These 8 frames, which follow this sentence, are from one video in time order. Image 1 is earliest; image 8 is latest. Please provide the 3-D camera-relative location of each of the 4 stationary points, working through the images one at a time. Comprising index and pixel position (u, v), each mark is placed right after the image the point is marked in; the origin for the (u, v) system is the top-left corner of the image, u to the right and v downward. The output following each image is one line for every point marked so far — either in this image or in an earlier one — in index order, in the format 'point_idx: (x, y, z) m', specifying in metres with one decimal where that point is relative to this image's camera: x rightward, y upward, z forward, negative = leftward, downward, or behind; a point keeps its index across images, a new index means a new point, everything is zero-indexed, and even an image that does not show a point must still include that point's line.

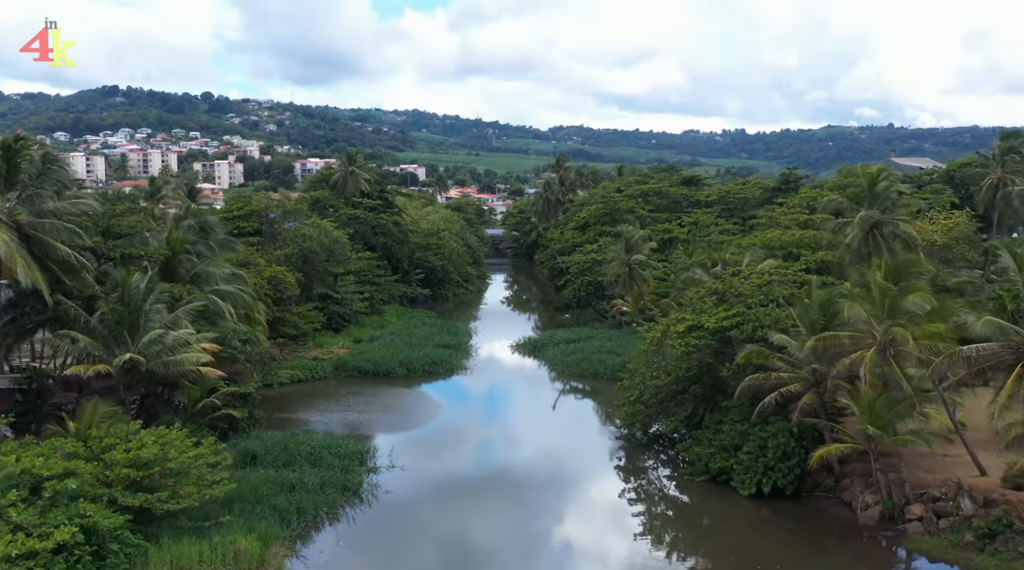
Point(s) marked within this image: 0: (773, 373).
0: (+5.9, -2.0, +19.4) m
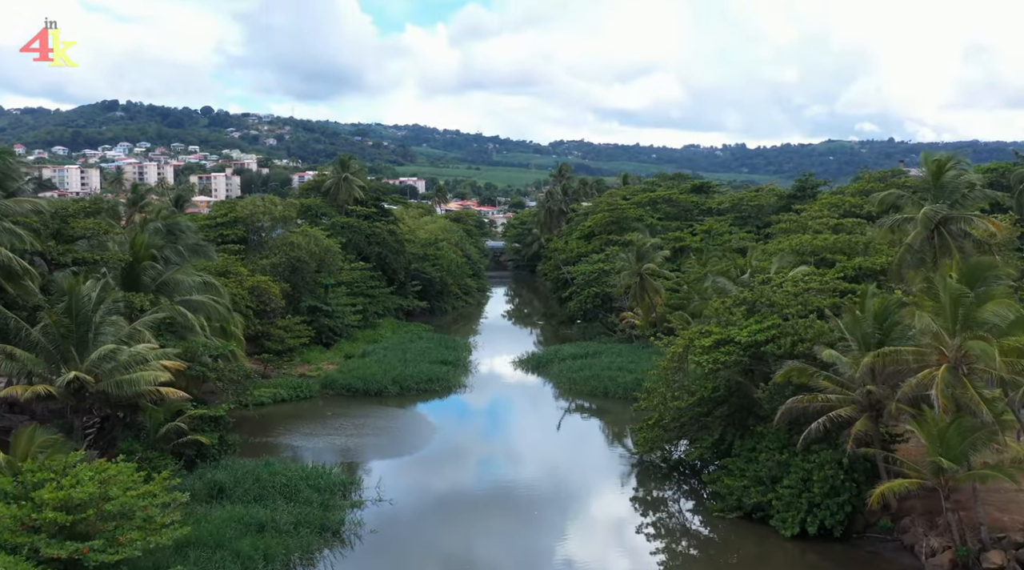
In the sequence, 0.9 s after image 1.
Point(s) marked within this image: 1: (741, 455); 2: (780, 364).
0: (+5.9, -2.1, +16.7) m
1: (+5.0, -3.7, +18.9) m
2: (+5.7, -1.7, +18.4) m
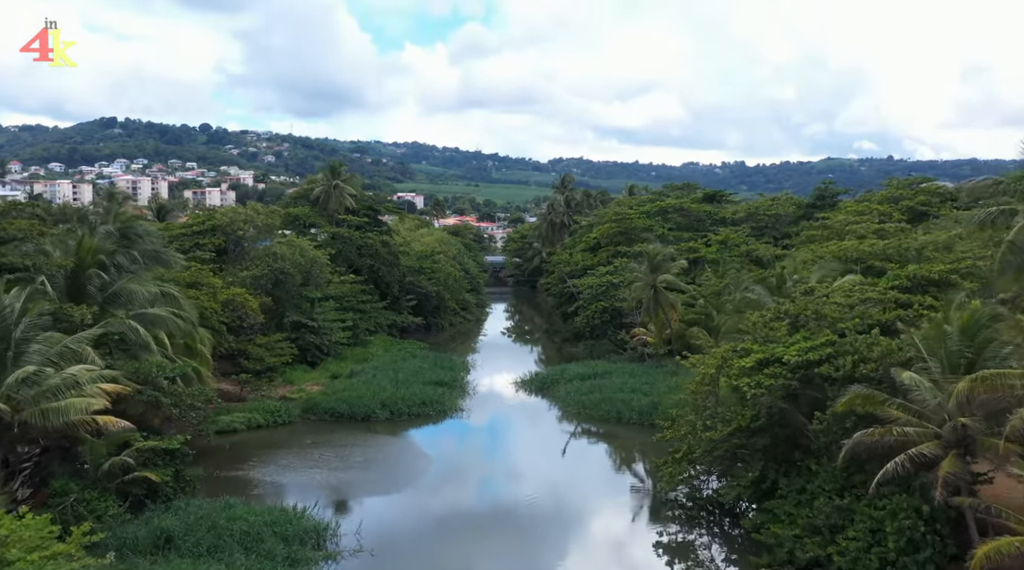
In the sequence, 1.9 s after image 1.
0: (+6.0, -2.2, +13.6) m
1: (+5.1, -3.9, +15.9) m
2: (+5.8, -1.9, +15.4) m
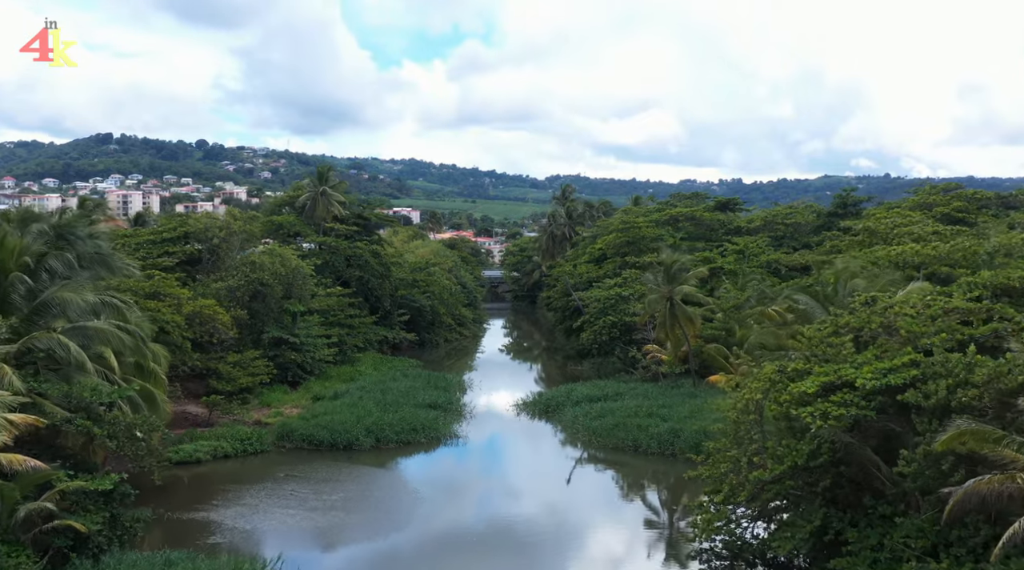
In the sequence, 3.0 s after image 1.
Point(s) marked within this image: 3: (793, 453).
0: (+6.1, -2.3, +10.5) m
1: (+5.2, -4.0, +12.7) m
2: (+5.9, -1.9, +12.3) m
3: (+4.6, -2.7, +14.0) m
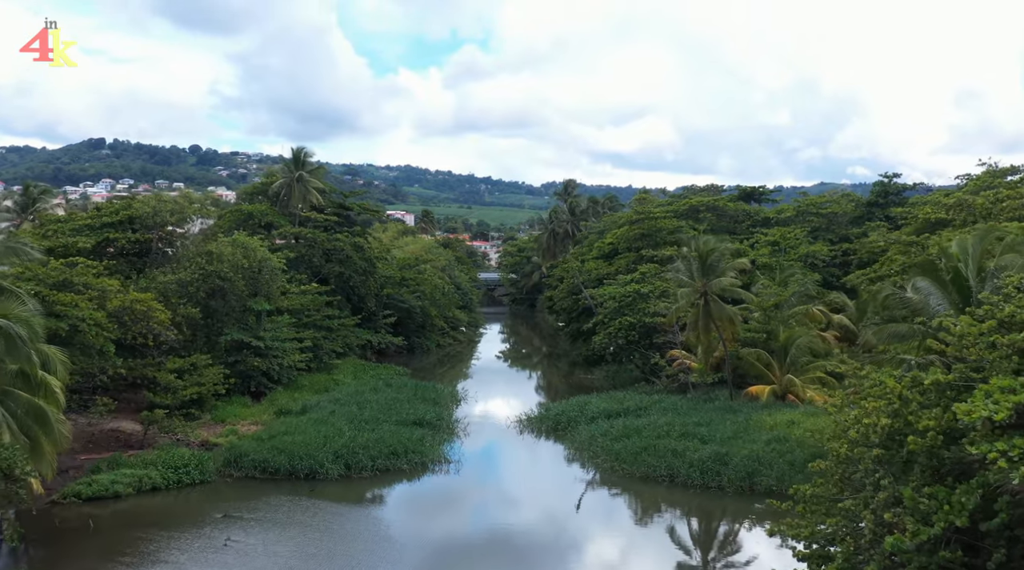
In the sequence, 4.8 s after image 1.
0: (+6.3, -1.9, +5.7) m
1: (+5.3, -3.6, +7.9) m
2: (+6.0, -1.6, +7.5) m
3: (+4.7, -2.4, +9.2) m
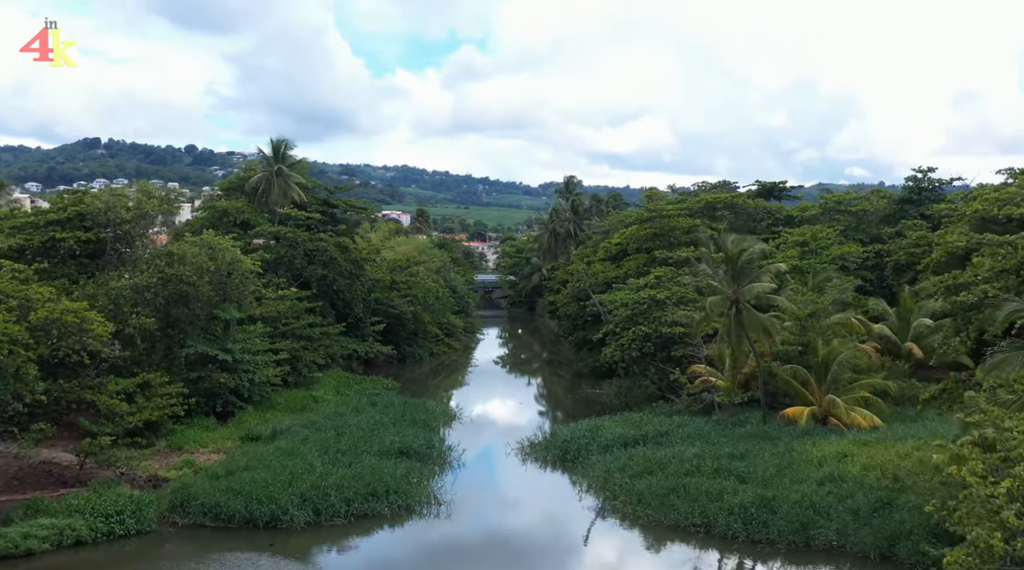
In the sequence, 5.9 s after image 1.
0: (+6.4, -2.1, +2.5) m
1: (+5.4, -3.8, +4.7) m
2: (+6.1, -1.7, +4.2) m
3: (+4.8, -2.5, +6.0) m
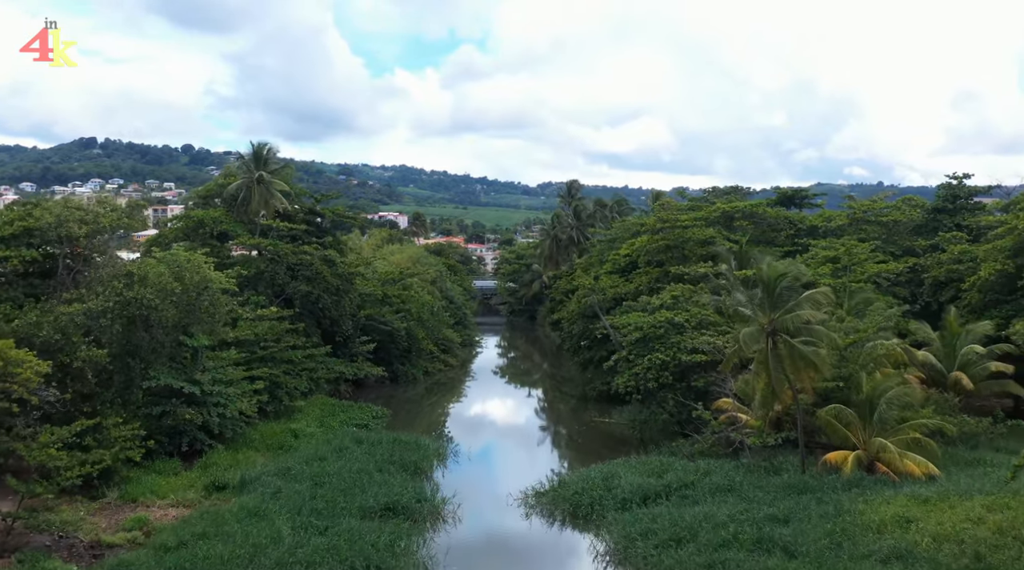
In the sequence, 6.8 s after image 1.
0: (+6.5, -2.7, -0.2) m
1: (+5.5, -4.4, +2.0) m
2: (+6.2, -2.3, +1.5) m
3: (+4.9, -3.2, +3.3) m
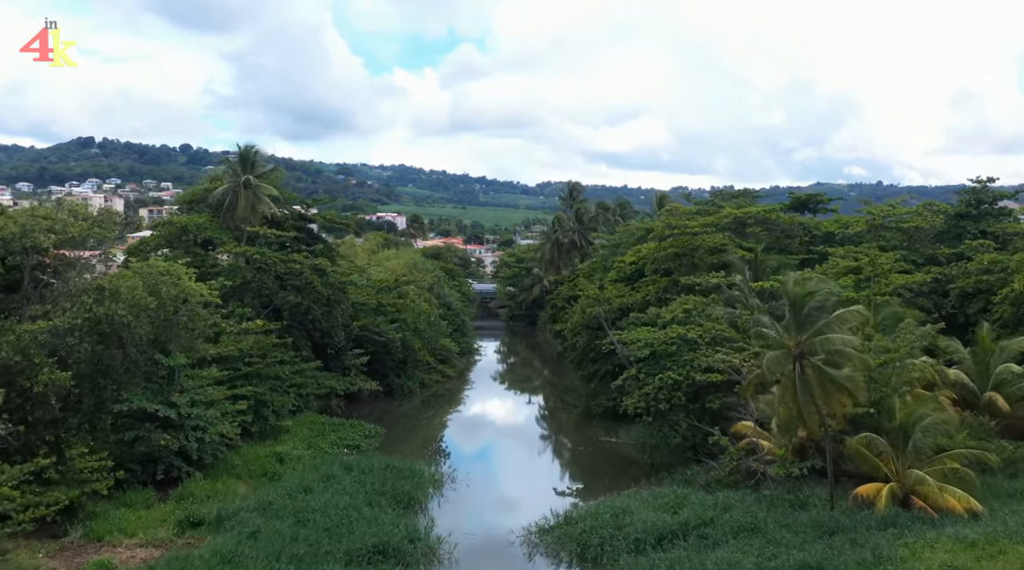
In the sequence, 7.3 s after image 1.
0: (+6.5, -3.1, -1.8) m
1: (+5.5, -4.8, +0.3) m
2: (+6.3, -2.7, -0.1) m
3: (+5.0, -3.5, +1.6) m
